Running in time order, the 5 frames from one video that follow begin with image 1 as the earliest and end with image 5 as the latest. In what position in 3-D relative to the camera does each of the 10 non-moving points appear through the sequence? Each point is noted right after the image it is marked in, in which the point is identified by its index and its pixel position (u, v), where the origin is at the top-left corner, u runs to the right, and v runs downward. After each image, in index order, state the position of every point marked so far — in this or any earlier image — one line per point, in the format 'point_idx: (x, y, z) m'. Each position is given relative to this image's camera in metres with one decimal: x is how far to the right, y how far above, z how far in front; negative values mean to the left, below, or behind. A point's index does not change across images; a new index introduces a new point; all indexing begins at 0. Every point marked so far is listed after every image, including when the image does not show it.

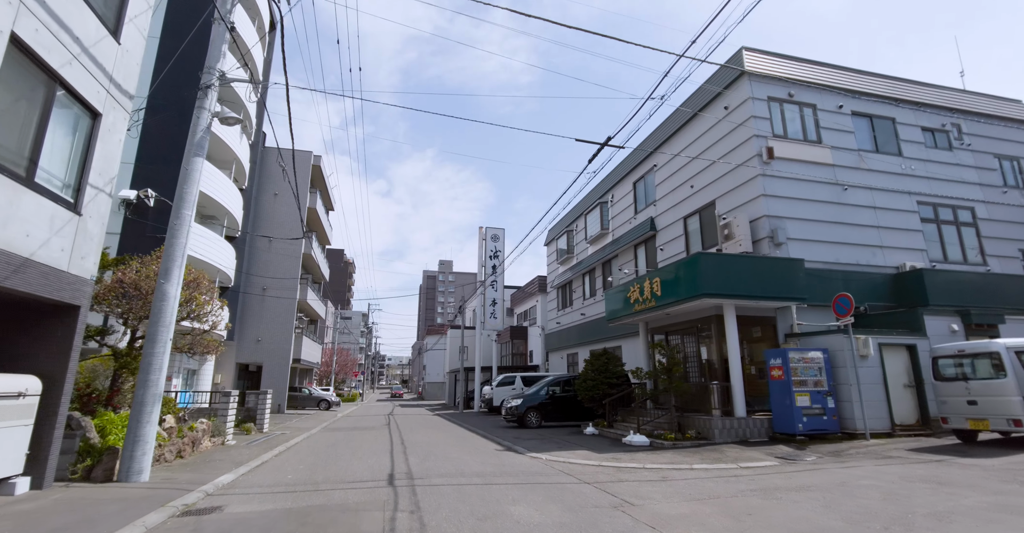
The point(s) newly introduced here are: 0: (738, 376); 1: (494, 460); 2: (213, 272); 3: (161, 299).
0: (+4.9, -2.4, +10.7) m
1: (-0.3, -3.4, +8.7) m
2: (-11.8, -0.2, +19.8) m
3: (-4.7, -0.4, +6.7) m
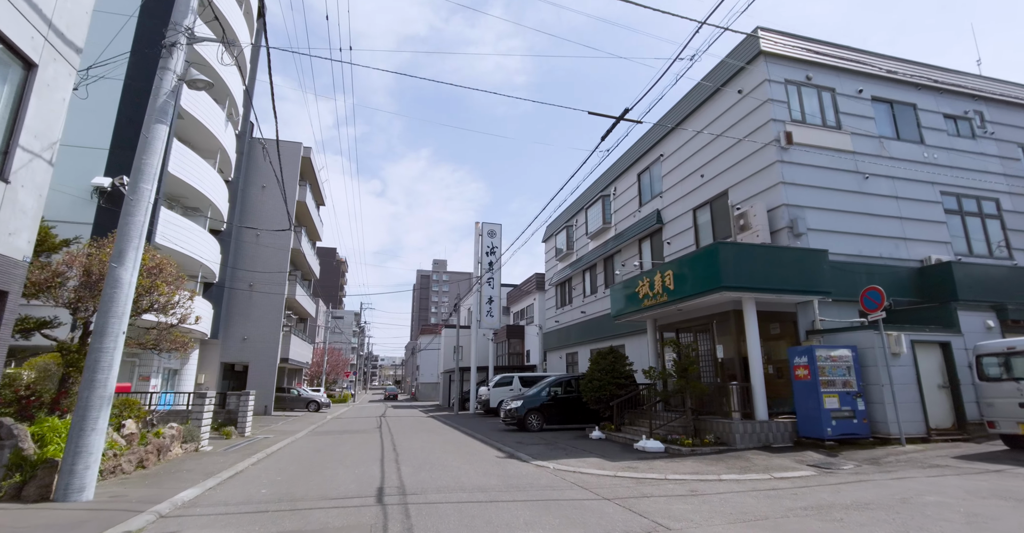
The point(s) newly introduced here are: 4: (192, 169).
0: (+4.9, -2.2, +9.9) m
1: (-0.2, -3.2, +7.8) m
2: (-11.9, 0.0, +18.7) m
3: (-4.6, -0.2, +5.7) m
4: (-11.4, +3.5, +17.8) m
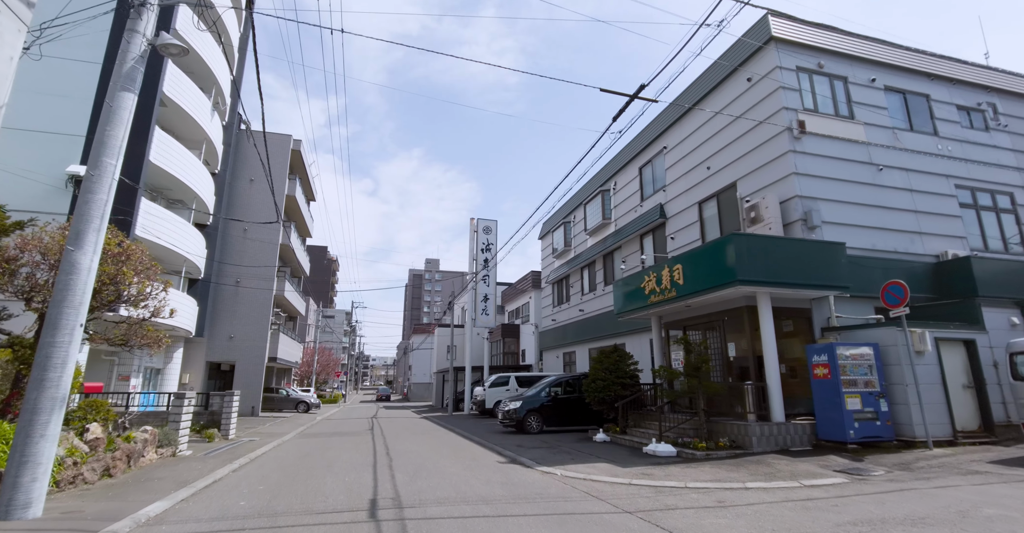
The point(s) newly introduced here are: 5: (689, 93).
0: (+4.9, -2.0, +9.3) m
1: (-0.2, -3.0, +7.2) m
2: (-12.0, +0.2, +17.9) m
3: (-4.5, -0.1, +5.0) m
4: (-11.4, +3.6, +17.0) m
5: (+5.4, +5.3, +15.3) m
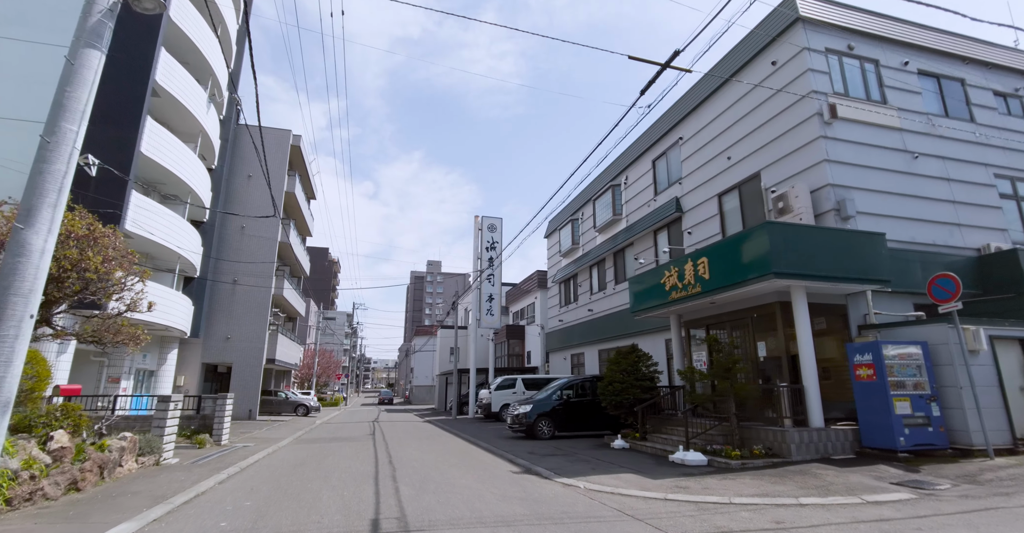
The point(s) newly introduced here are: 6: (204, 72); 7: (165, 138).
0: (+5.2, -1.9, +8.6) m
1: (+0.1, -2.9, +6.4) m
2: (-11.7, +0.3, +17.2) m
3: (-4.3, +0.1, +4.3) m
4: (-11.2, +3.7, +16.3) m
5: (+5.7, +5.4, +14.5) m
6: (-11.8, +7.4, +19.1) m
7: (-11.2, +4.1, +16.0) m
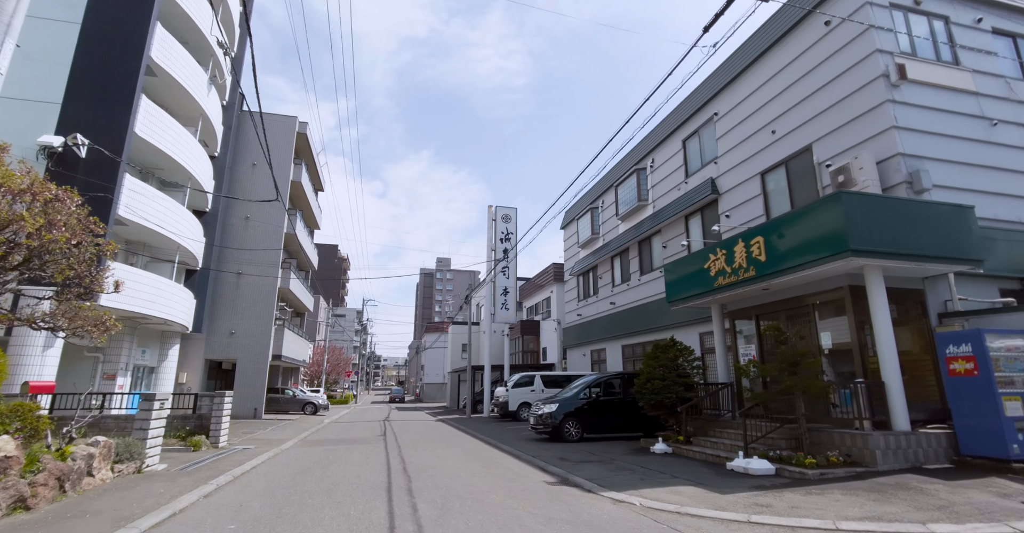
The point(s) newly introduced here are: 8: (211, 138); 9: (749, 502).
0: (+5.7, -1.6, +7.3) m
1: (+0.5, -2.6, +5.2) m
2: (-11.1, +0.6, +16.2) m
3: (-3.9, +0.4, +3.2) m
4: (-10.6, +4.1, +15.3) m
5: (+6.3, +5.8, +13.2) m
6: (-11.2, +7.8, +18.1) m
7: (-10.6, +4.5, +15.0) m
8: (-11.6, +5.0, +19.3) m
9: (+2.6, -2.6, +5.4) m
